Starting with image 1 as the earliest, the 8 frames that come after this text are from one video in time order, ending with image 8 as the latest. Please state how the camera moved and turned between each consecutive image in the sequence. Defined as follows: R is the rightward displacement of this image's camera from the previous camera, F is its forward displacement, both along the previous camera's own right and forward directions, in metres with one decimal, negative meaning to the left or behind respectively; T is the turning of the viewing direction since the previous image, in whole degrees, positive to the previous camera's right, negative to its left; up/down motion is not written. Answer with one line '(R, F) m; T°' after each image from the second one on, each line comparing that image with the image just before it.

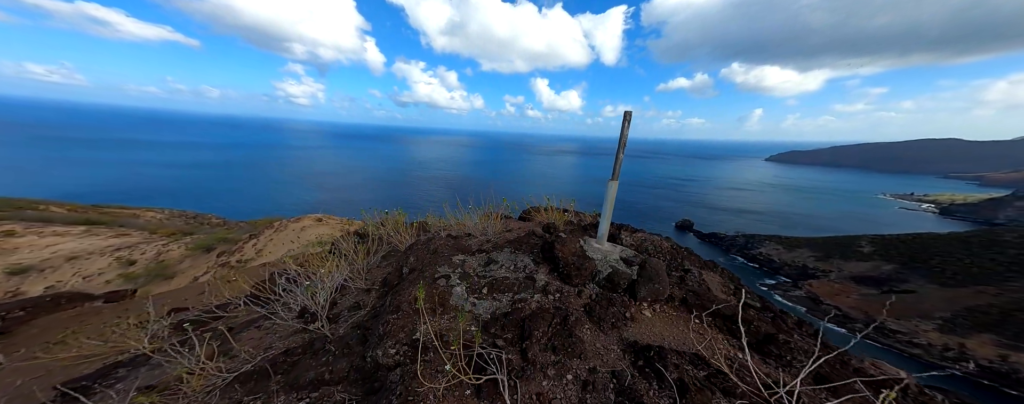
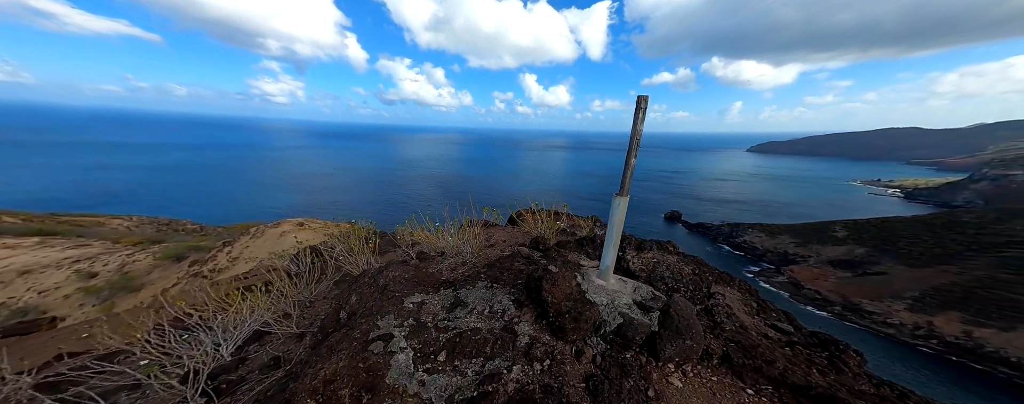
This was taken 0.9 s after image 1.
(+0.2, +0.5) m; +2°
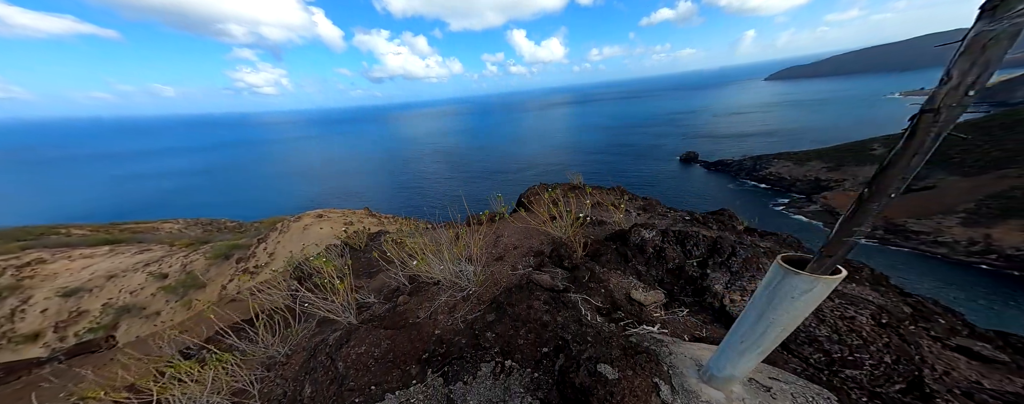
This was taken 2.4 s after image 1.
(-0.1, -0.5) m; -3°
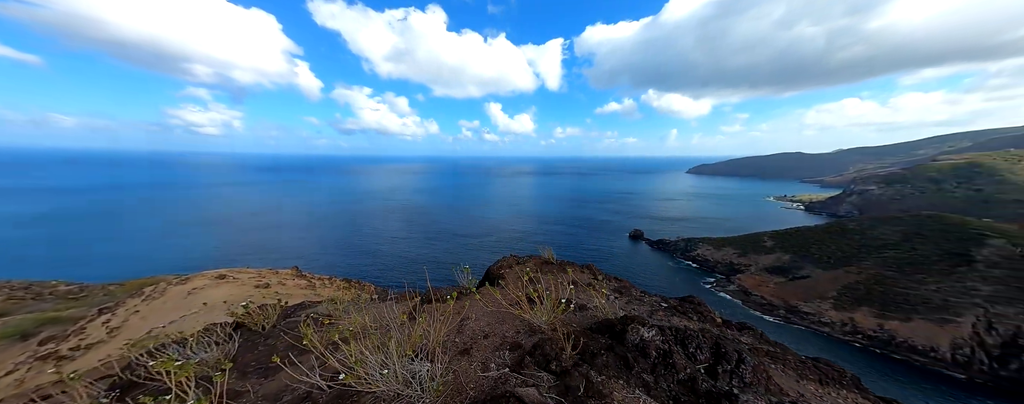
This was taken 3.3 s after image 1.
(-0.5, +0.8) m; +10°
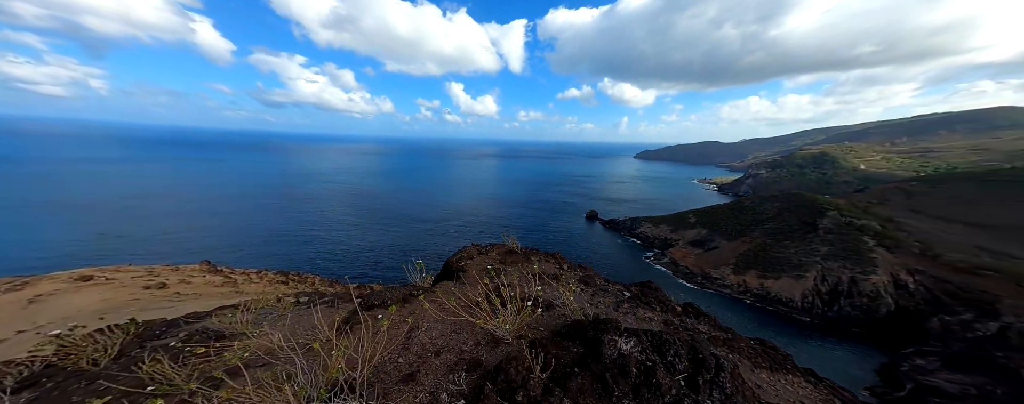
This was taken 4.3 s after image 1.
(0.0, +1.0) m; +9°
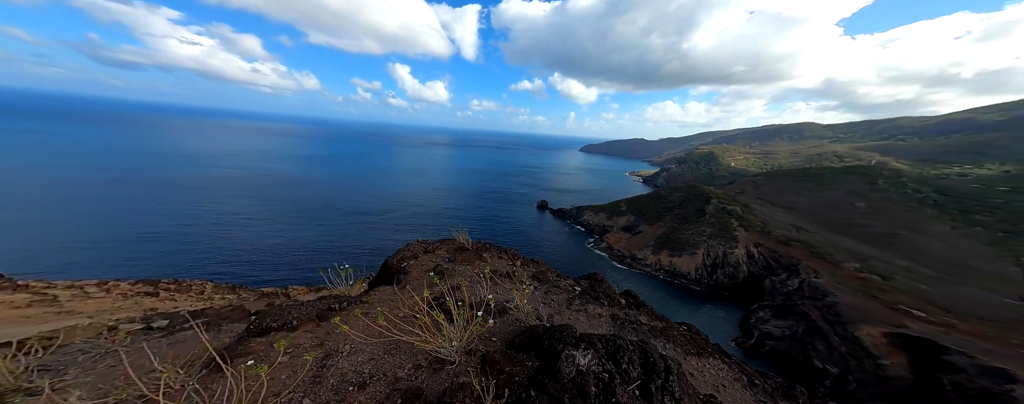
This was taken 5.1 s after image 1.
(+0.1, +0.6) m; +10°
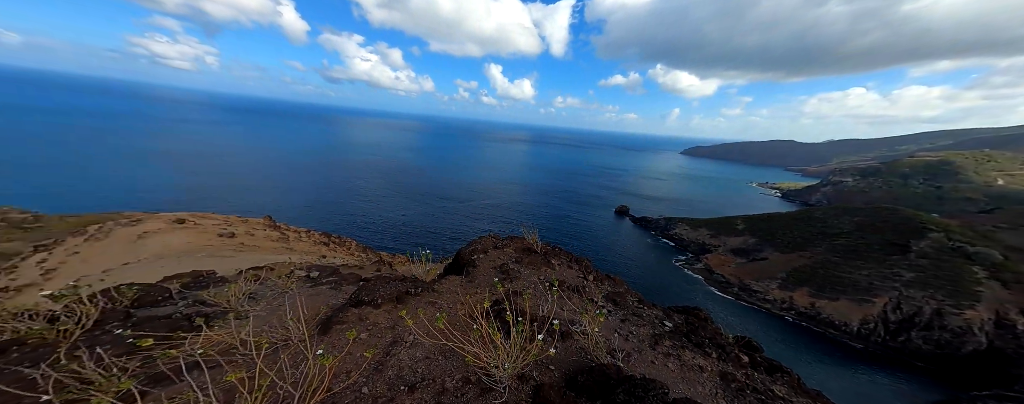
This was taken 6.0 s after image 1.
(0.0, +0.6) m; -16°
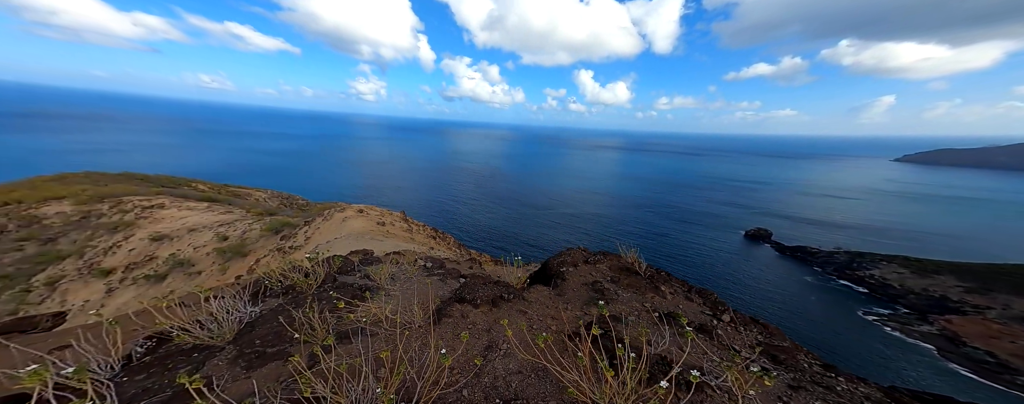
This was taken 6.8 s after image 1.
(+0.8, +0.1) m; -24°
